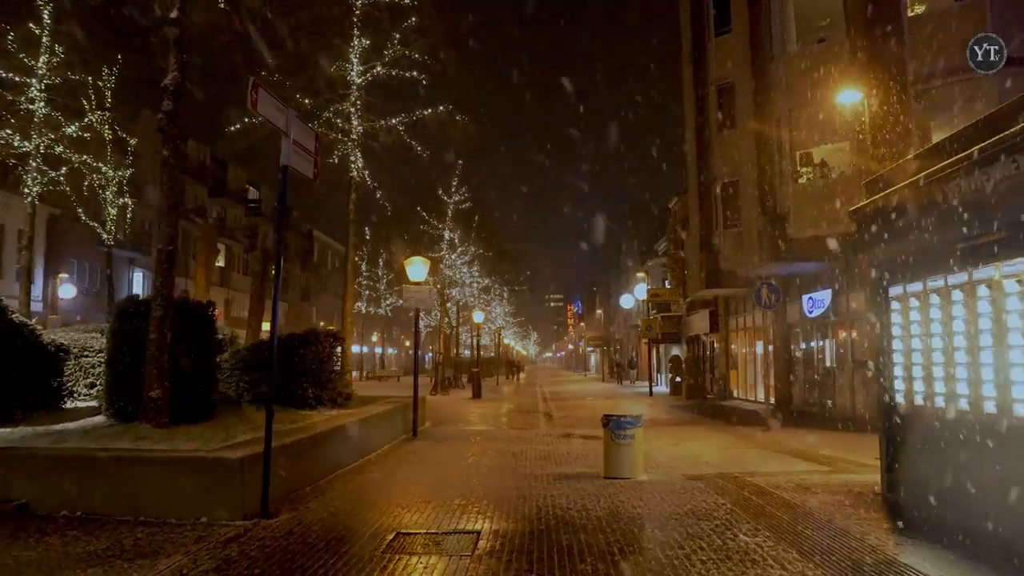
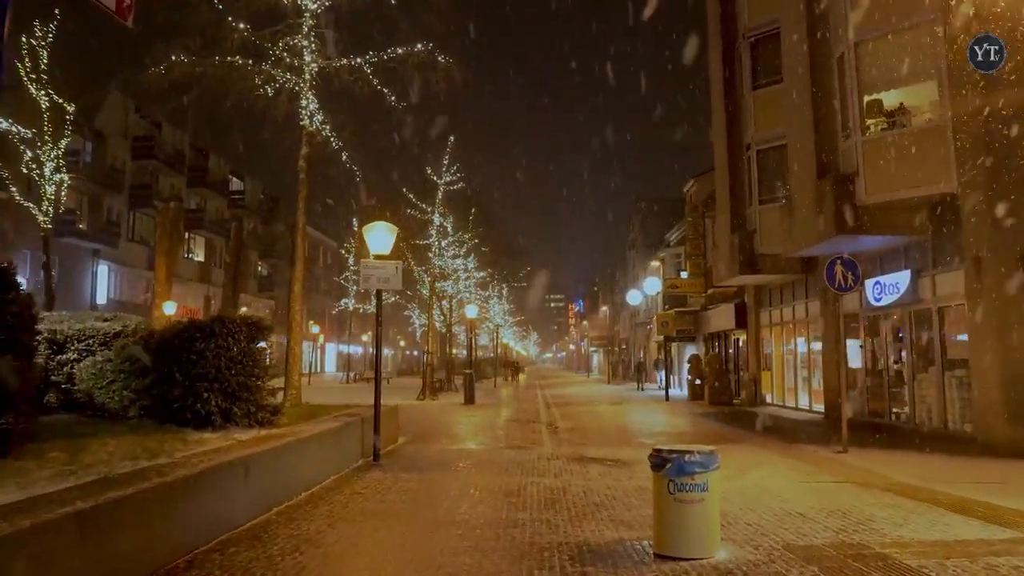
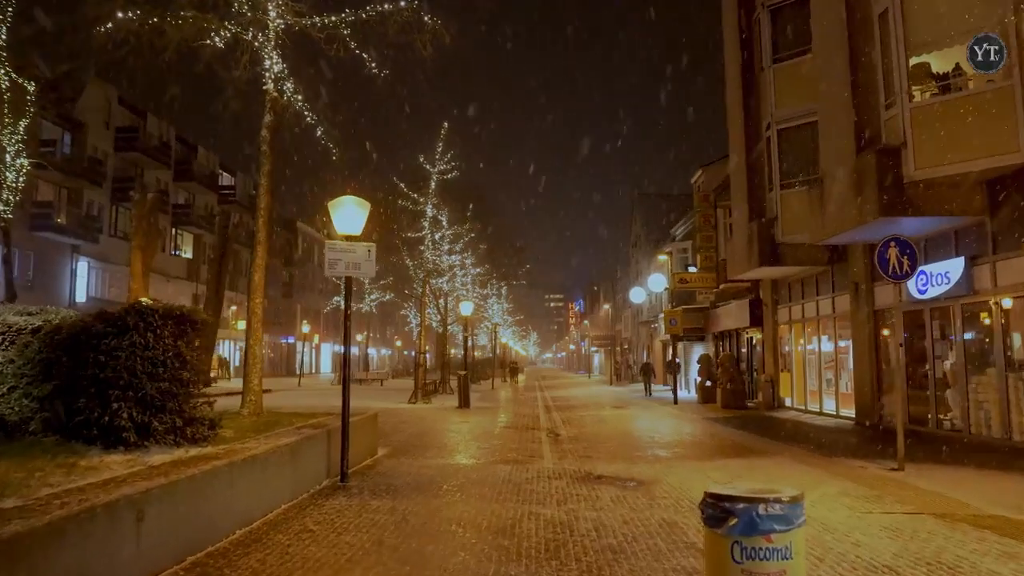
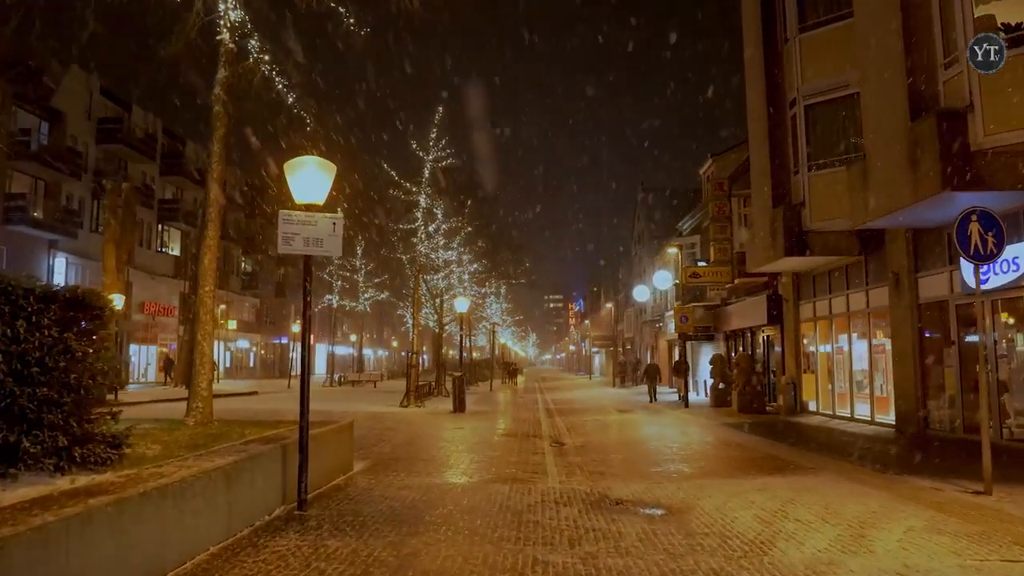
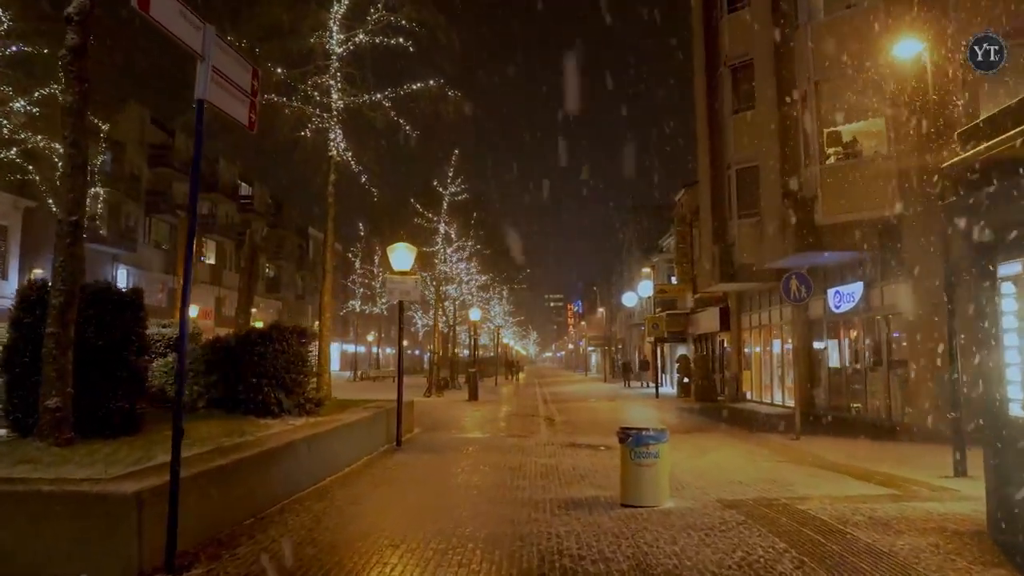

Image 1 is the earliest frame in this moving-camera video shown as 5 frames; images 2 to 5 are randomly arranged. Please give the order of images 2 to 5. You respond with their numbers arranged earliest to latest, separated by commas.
5, 2, 3, 4
